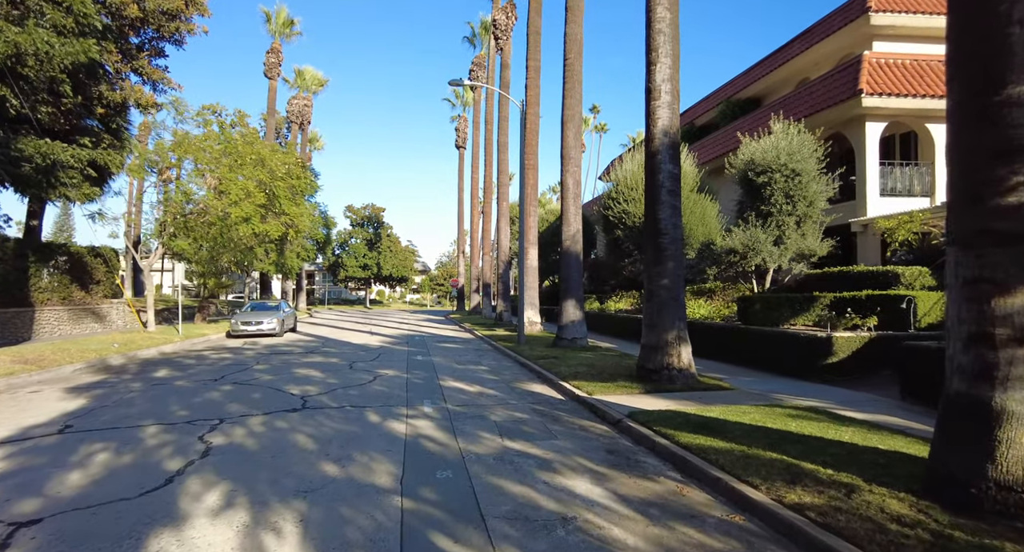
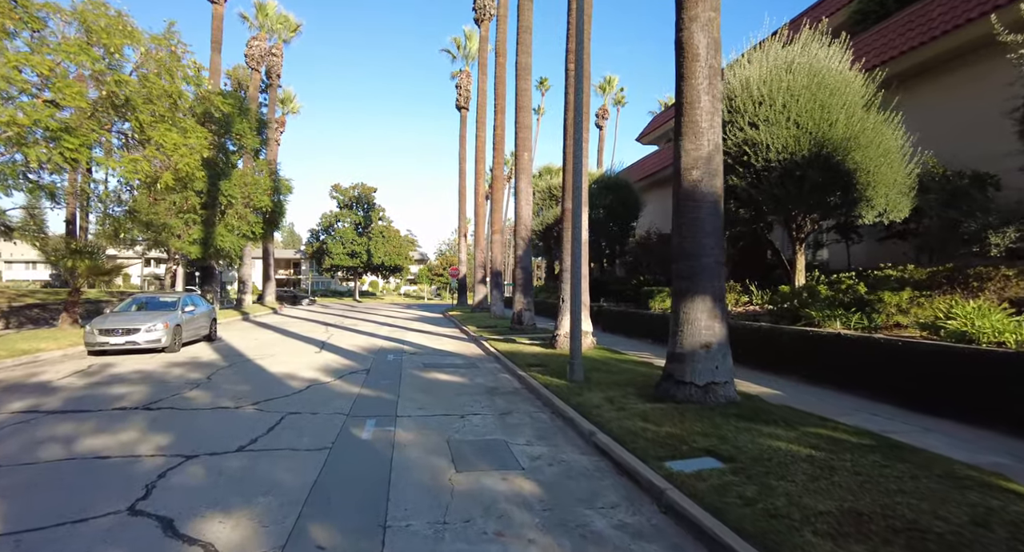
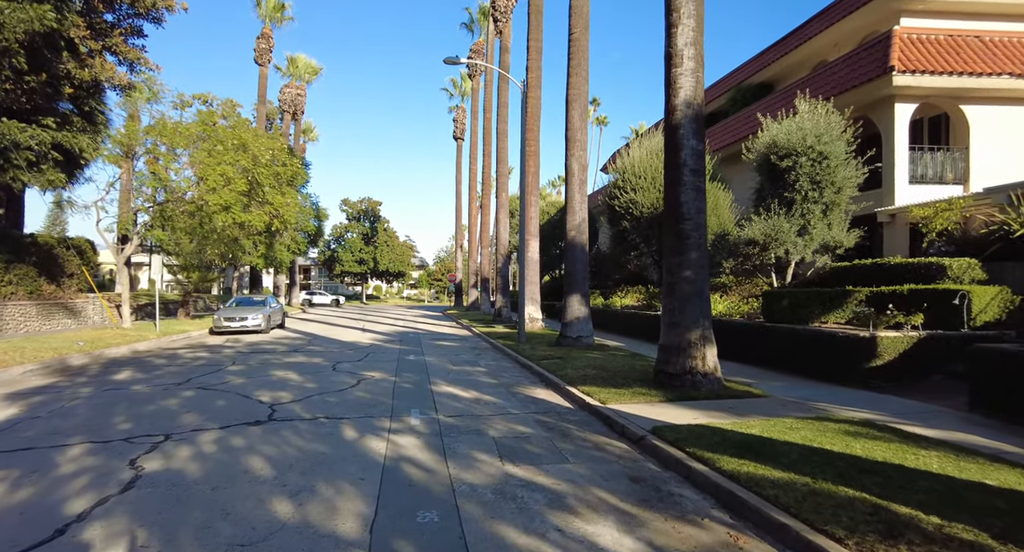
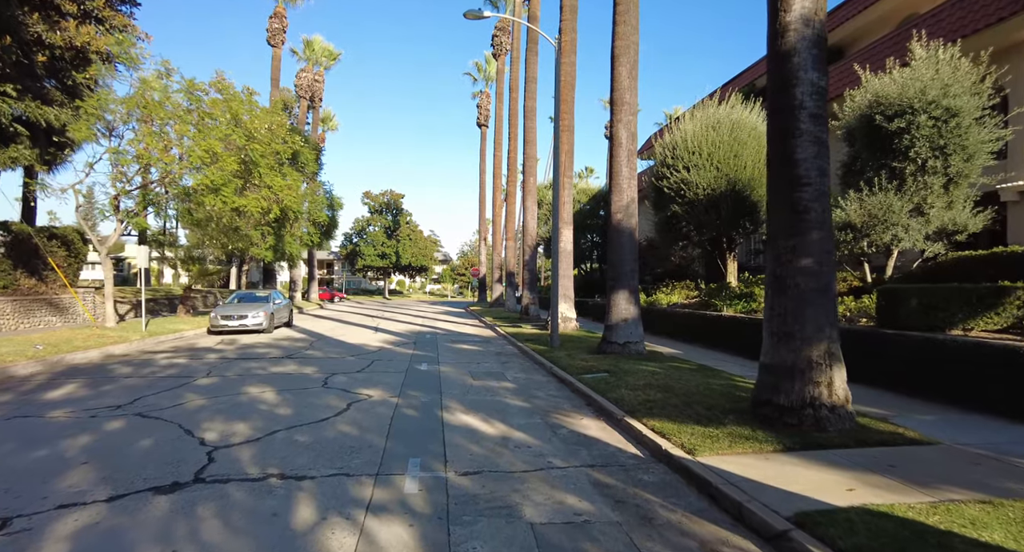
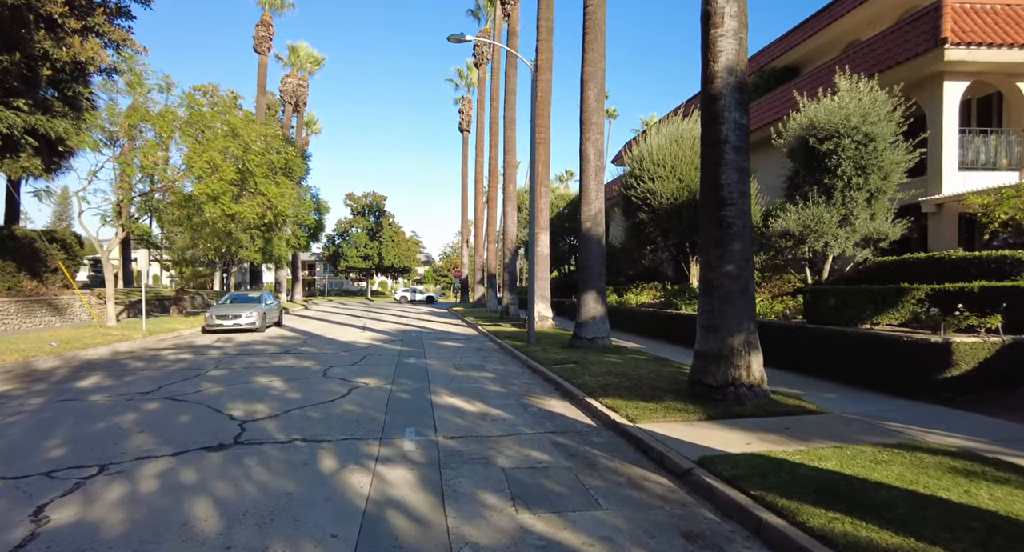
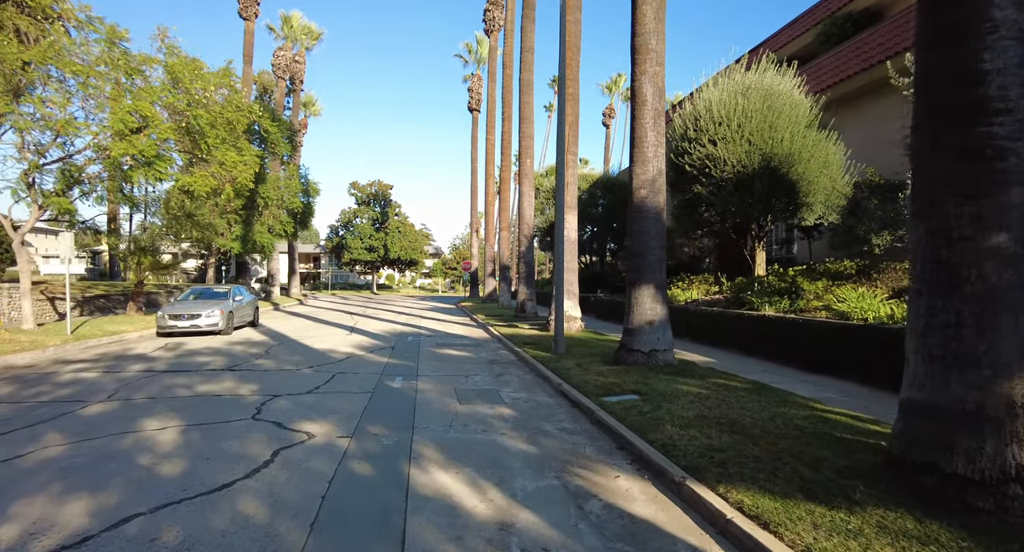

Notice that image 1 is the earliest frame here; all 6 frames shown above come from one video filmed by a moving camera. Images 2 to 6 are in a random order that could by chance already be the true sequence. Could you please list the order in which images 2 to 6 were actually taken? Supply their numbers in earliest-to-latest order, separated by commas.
3, 5, 4, 6, 2
